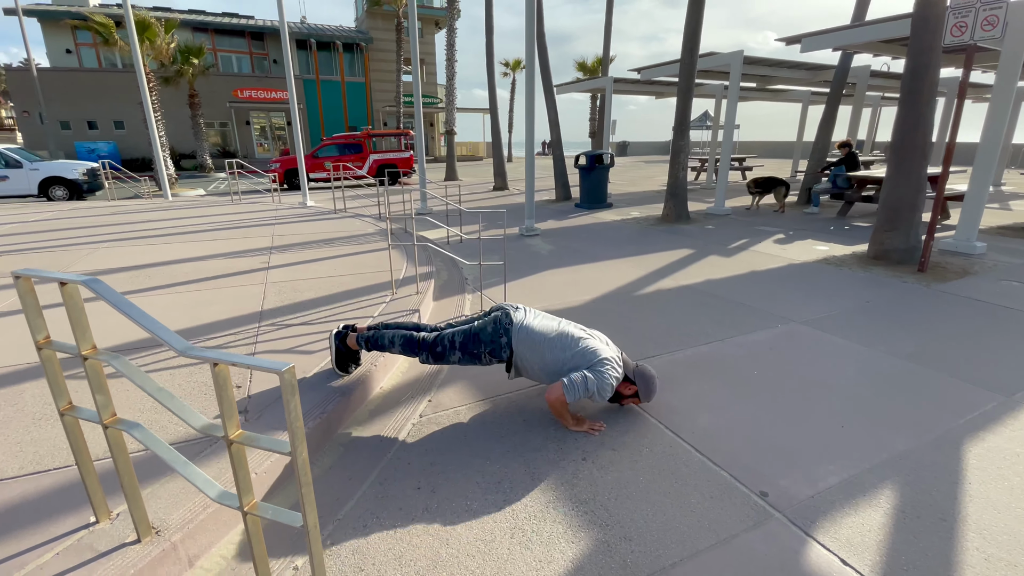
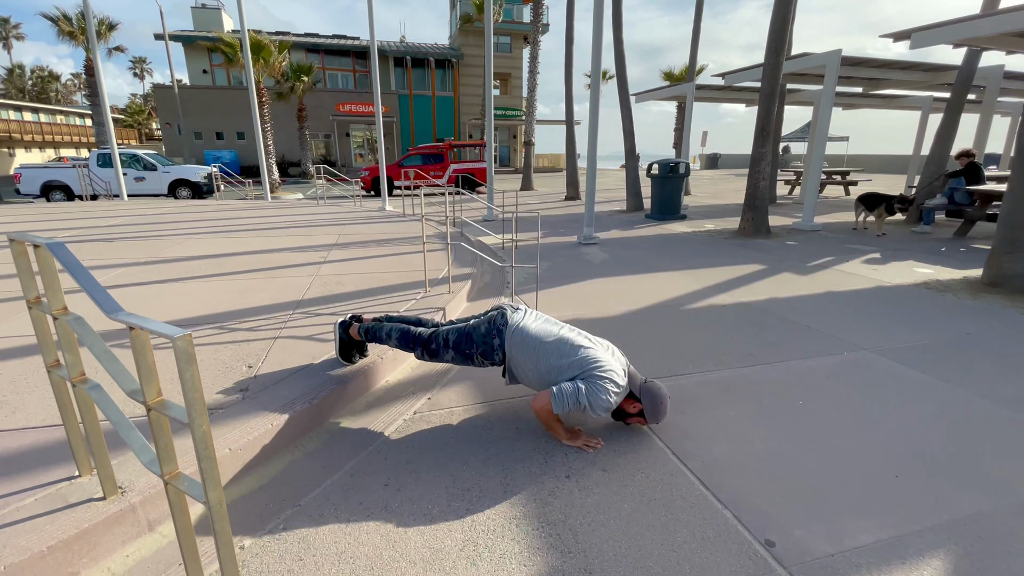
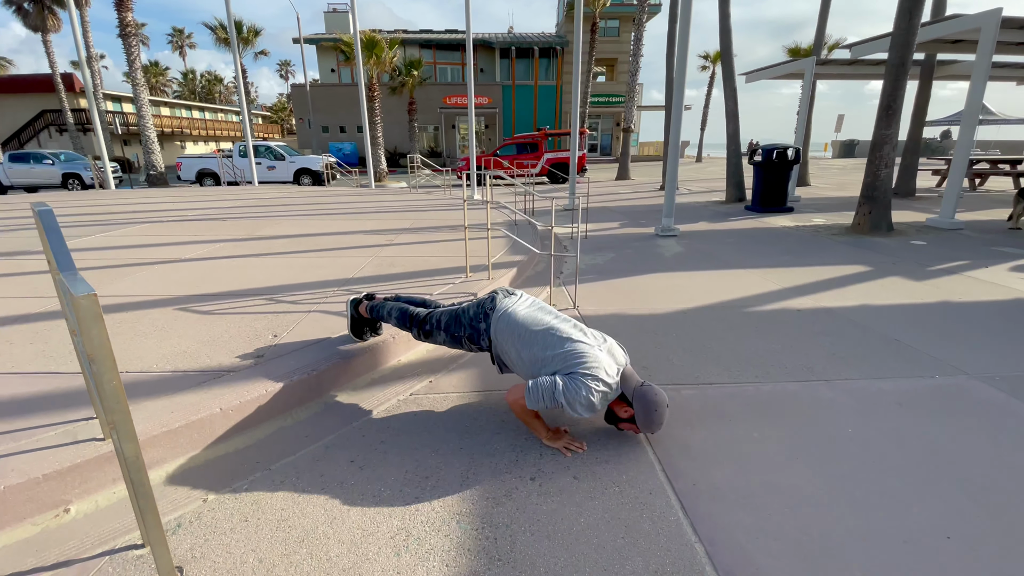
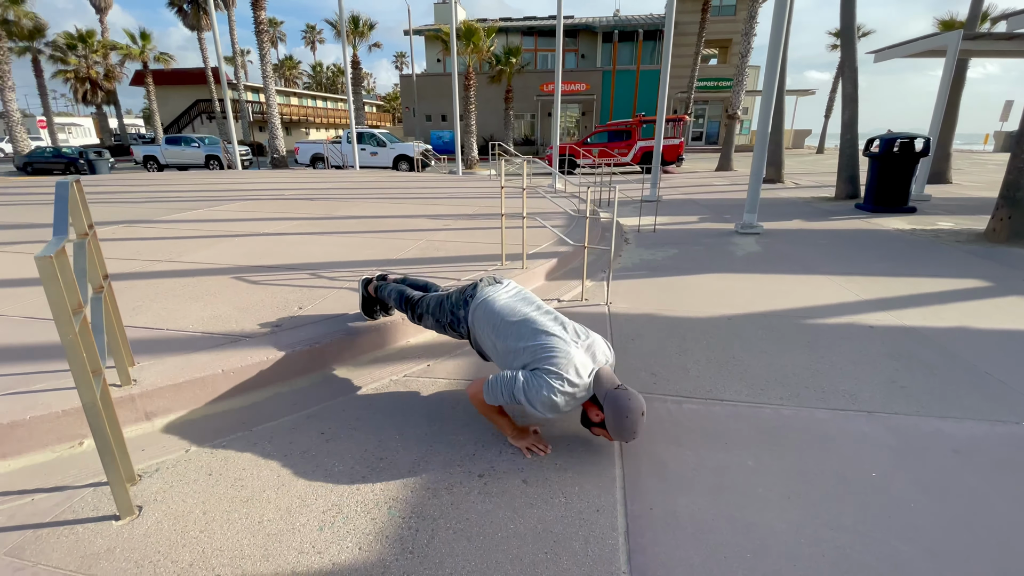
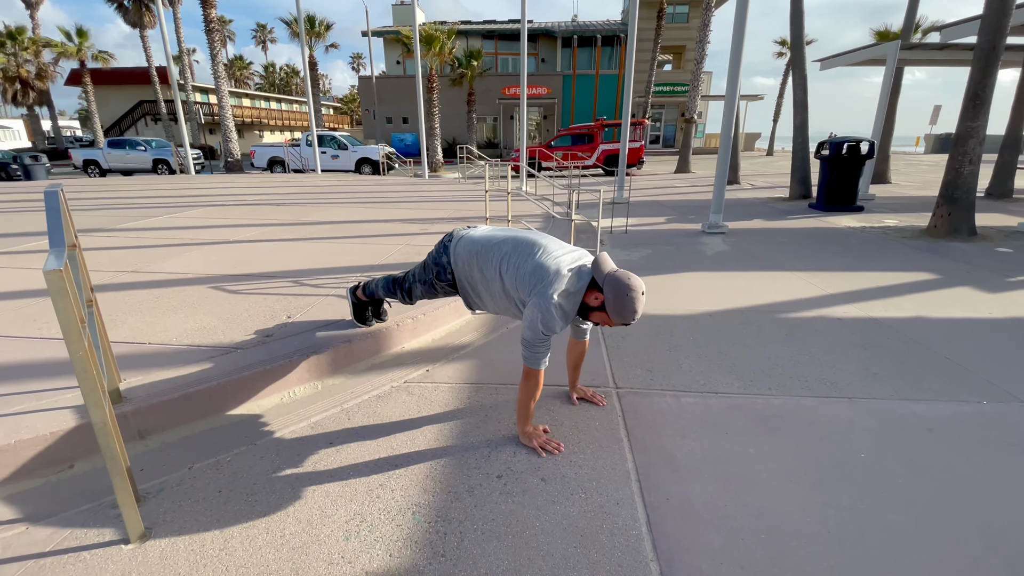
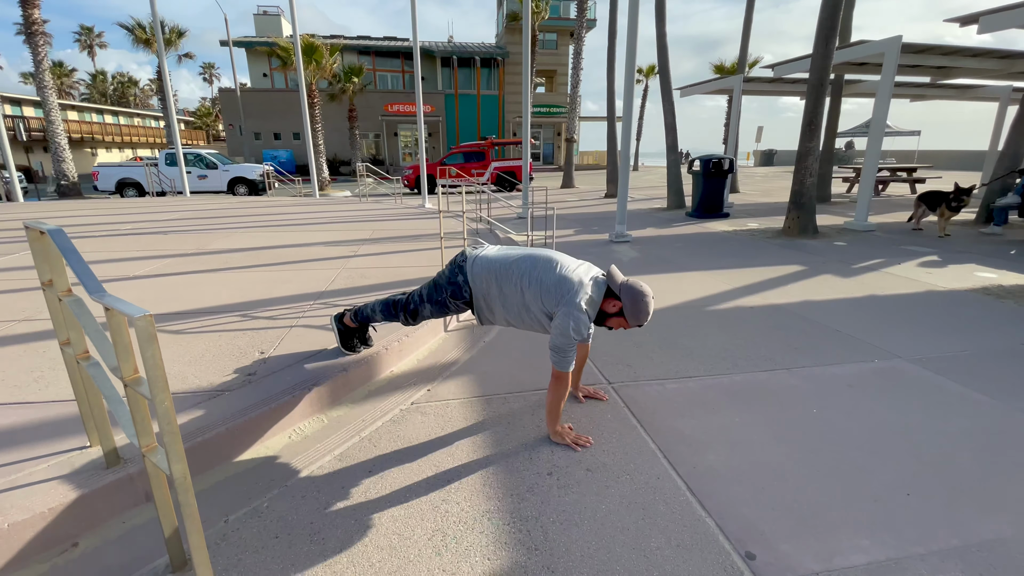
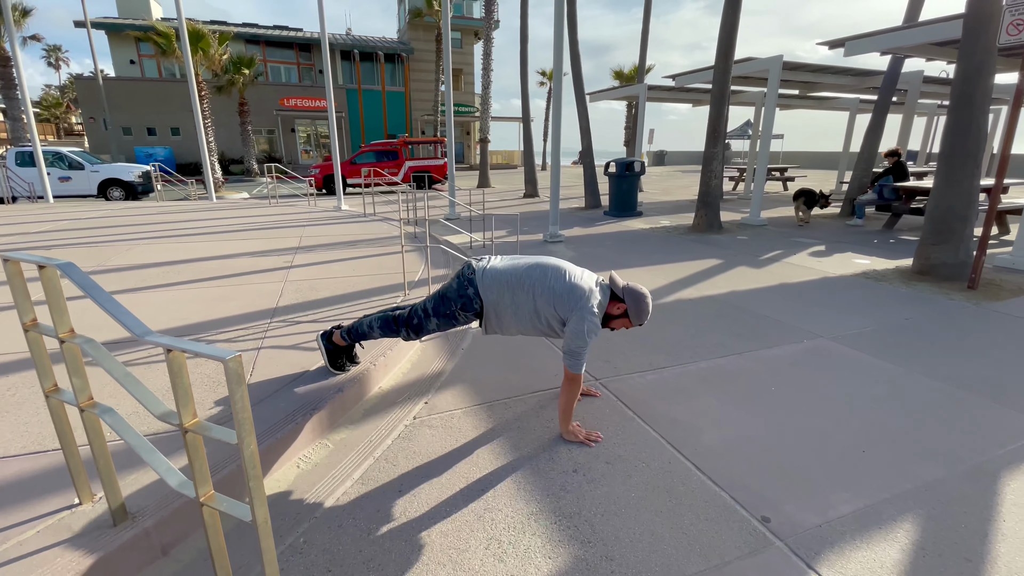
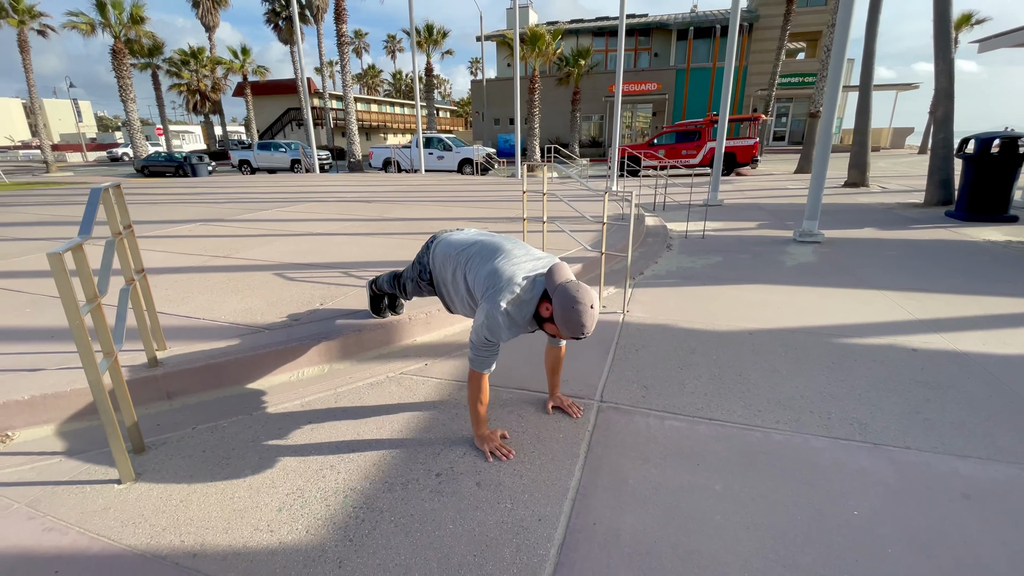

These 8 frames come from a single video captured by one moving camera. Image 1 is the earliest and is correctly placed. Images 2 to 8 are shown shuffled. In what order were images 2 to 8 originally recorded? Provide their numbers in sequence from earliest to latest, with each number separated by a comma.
7, 2, 6, 3, 5, 4, 8
